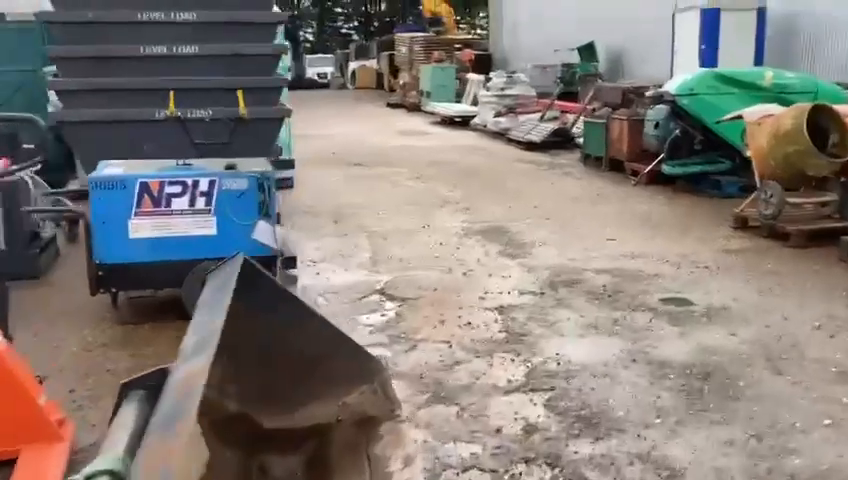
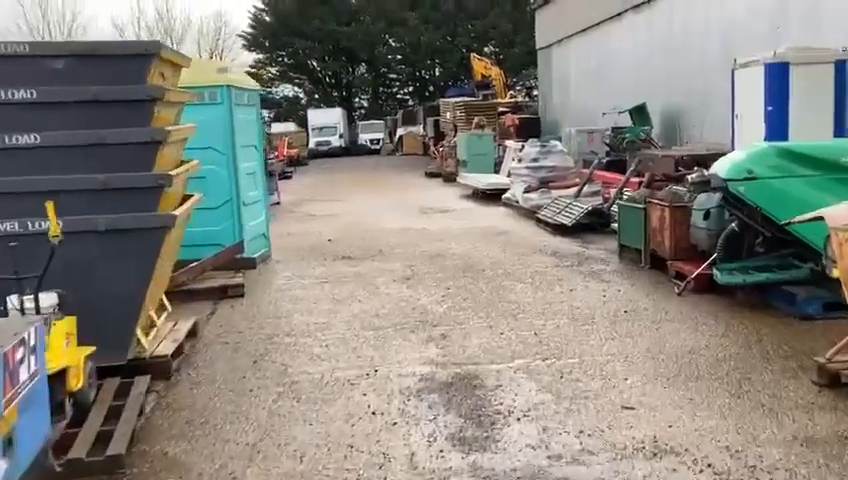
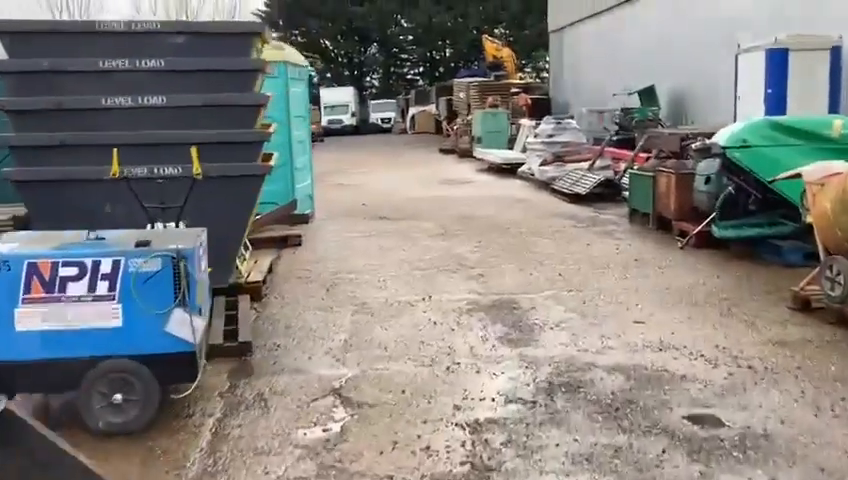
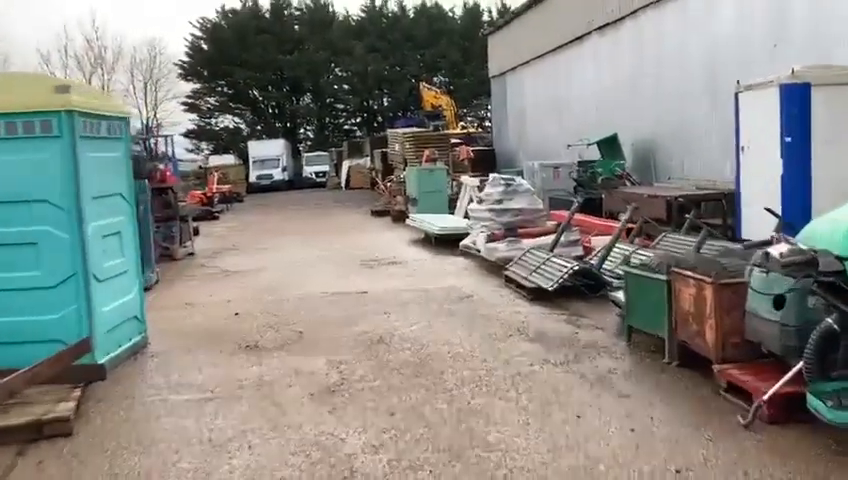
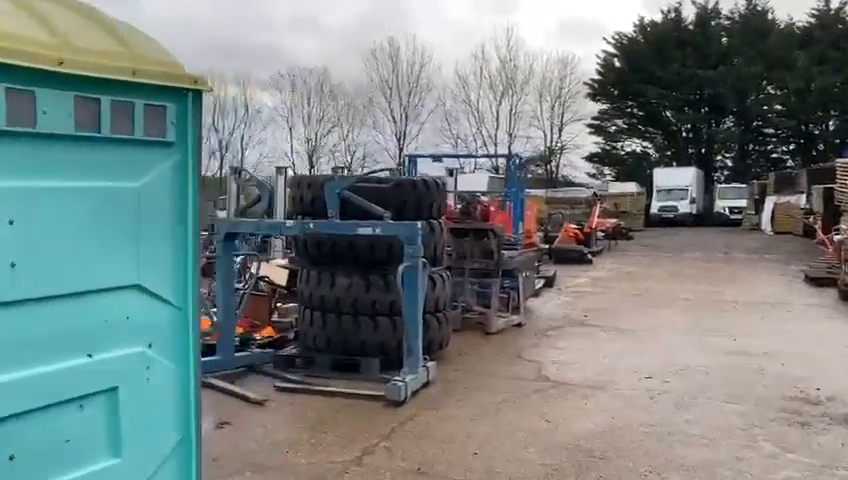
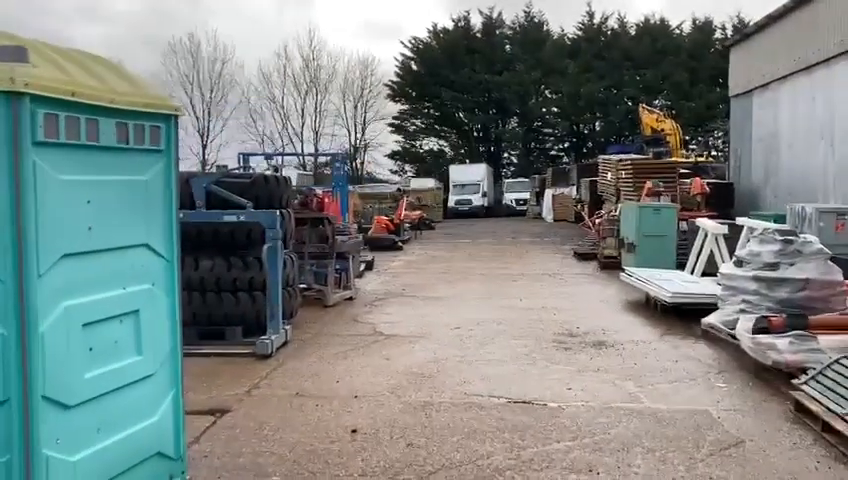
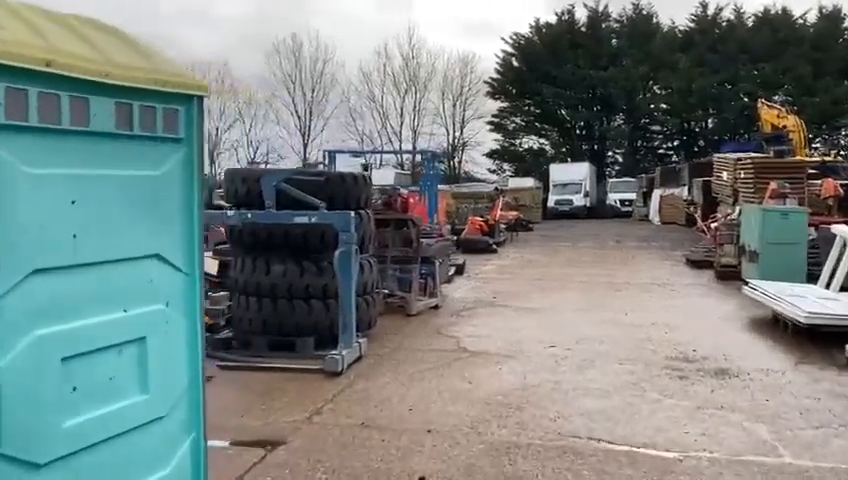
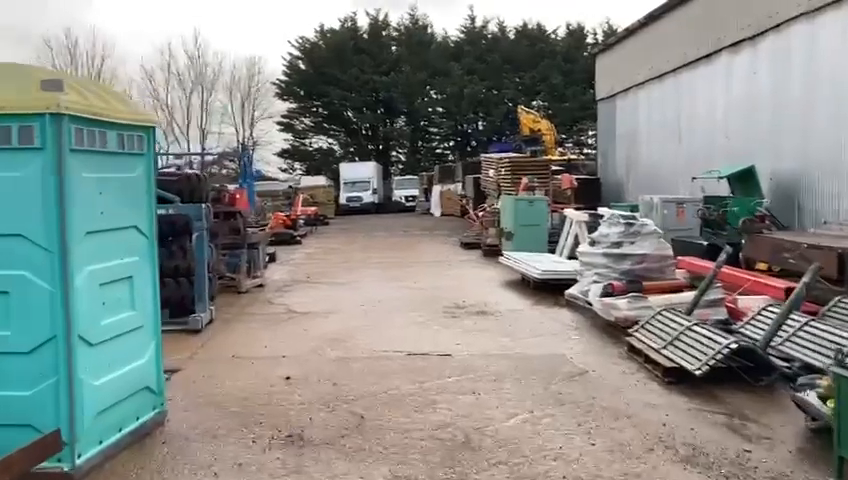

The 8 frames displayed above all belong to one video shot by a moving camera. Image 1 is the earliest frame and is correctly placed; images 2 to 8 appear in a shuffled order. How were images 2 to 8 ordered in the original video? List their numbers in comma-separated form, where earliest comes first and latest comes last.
3, 2, 4, 8, 6, 7, 5
